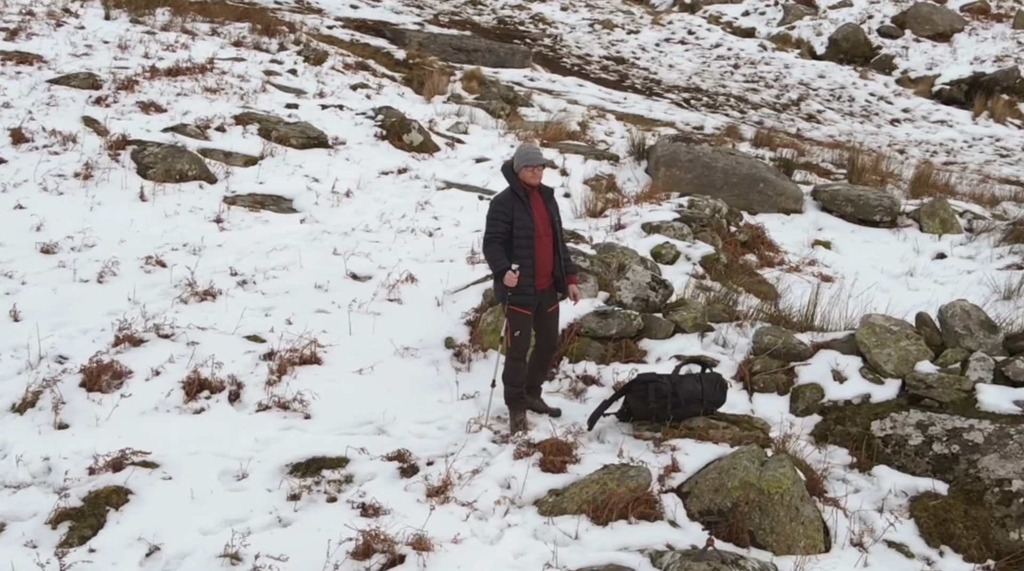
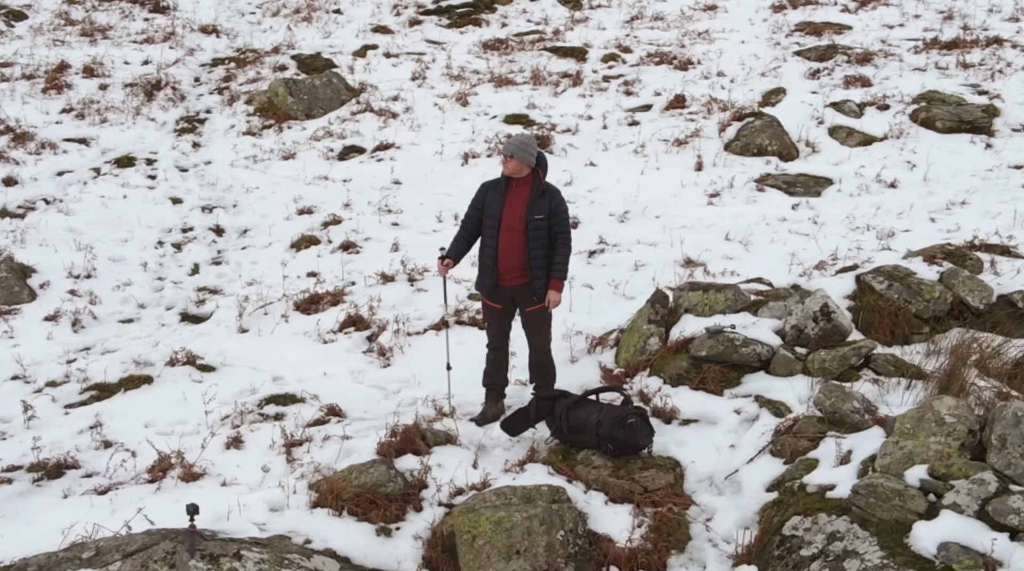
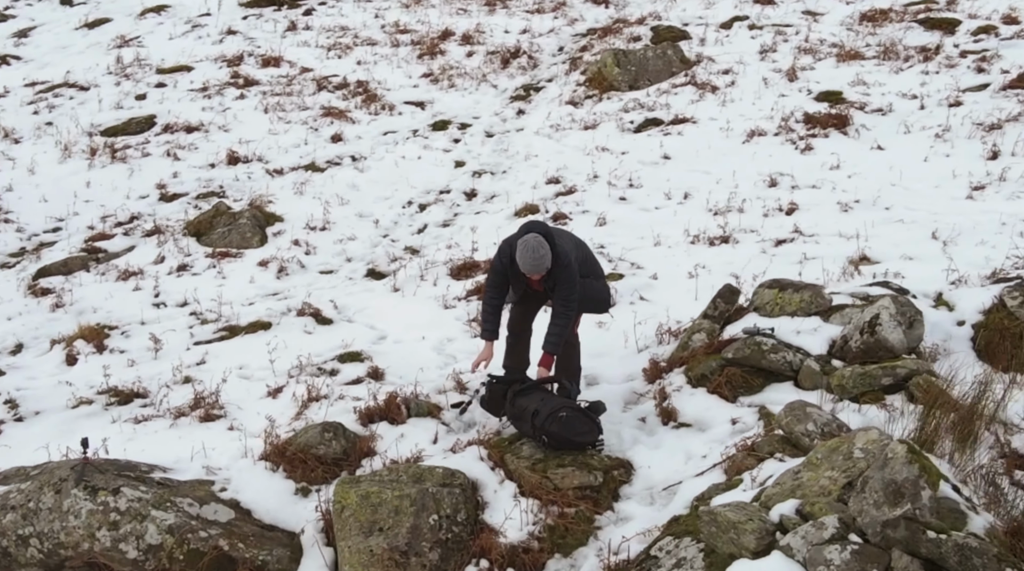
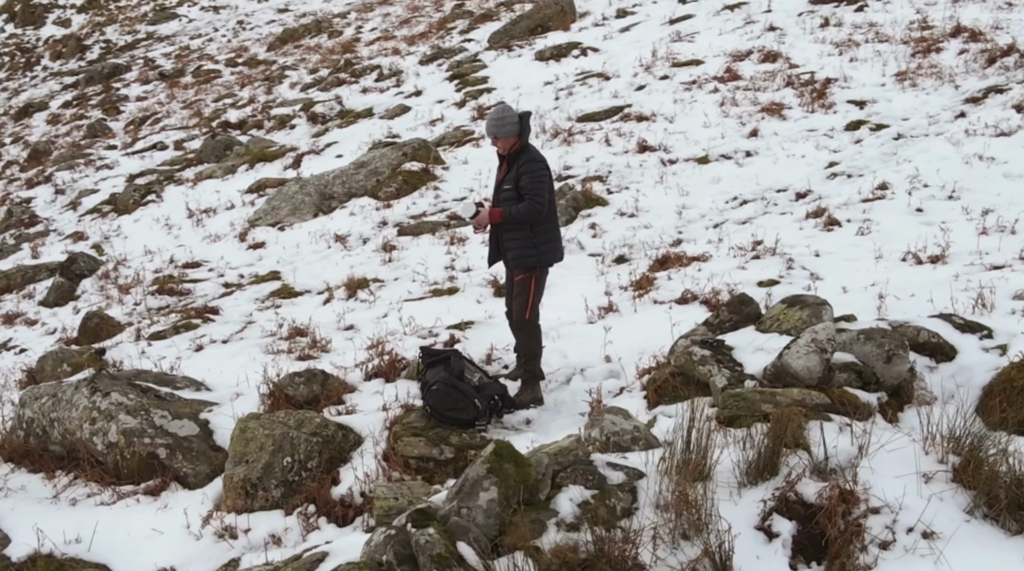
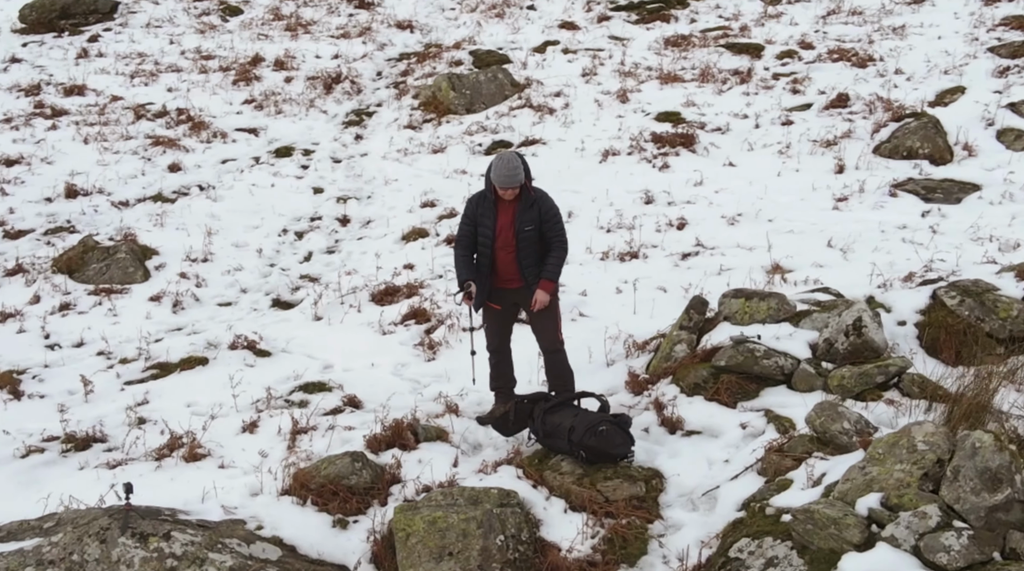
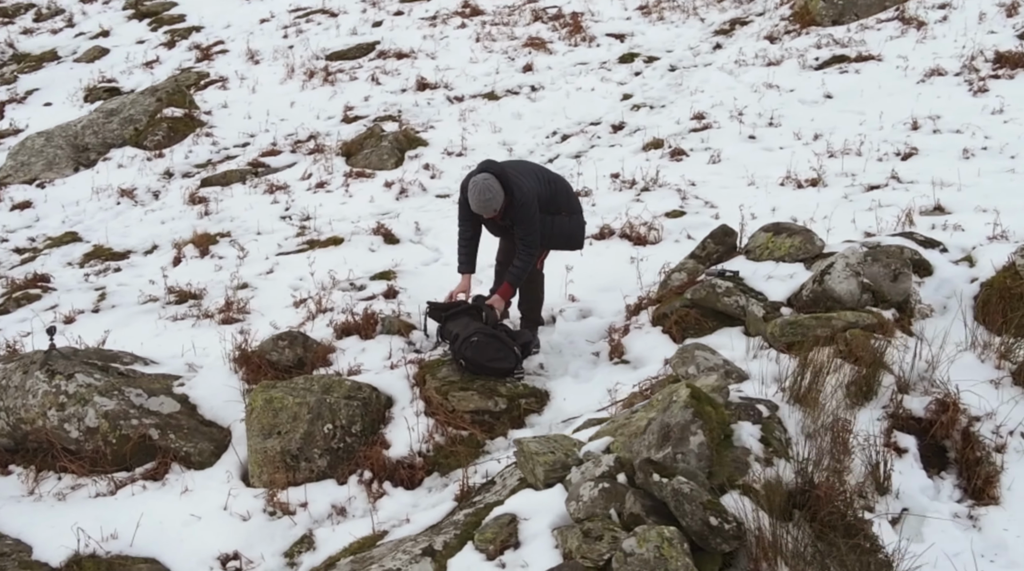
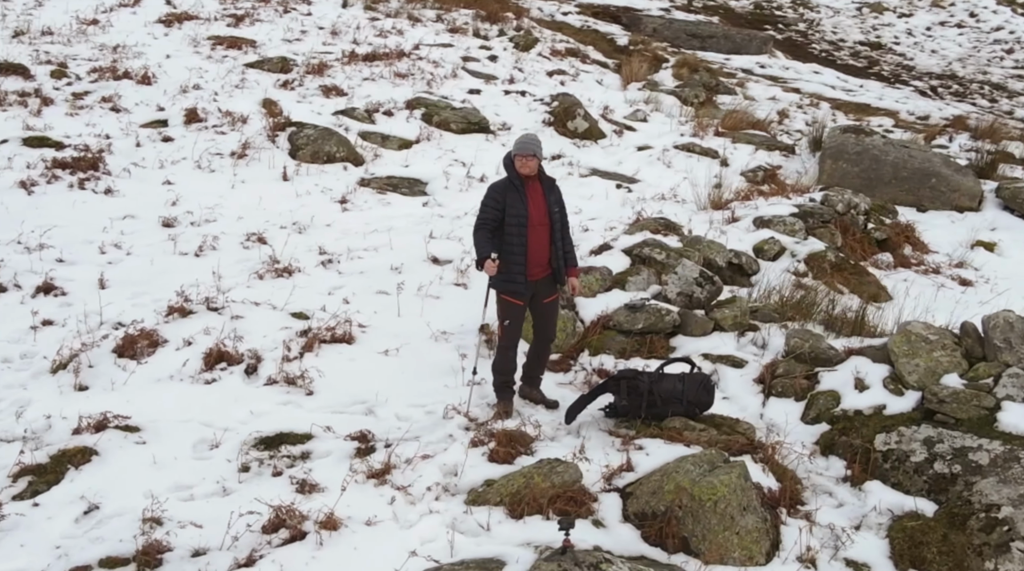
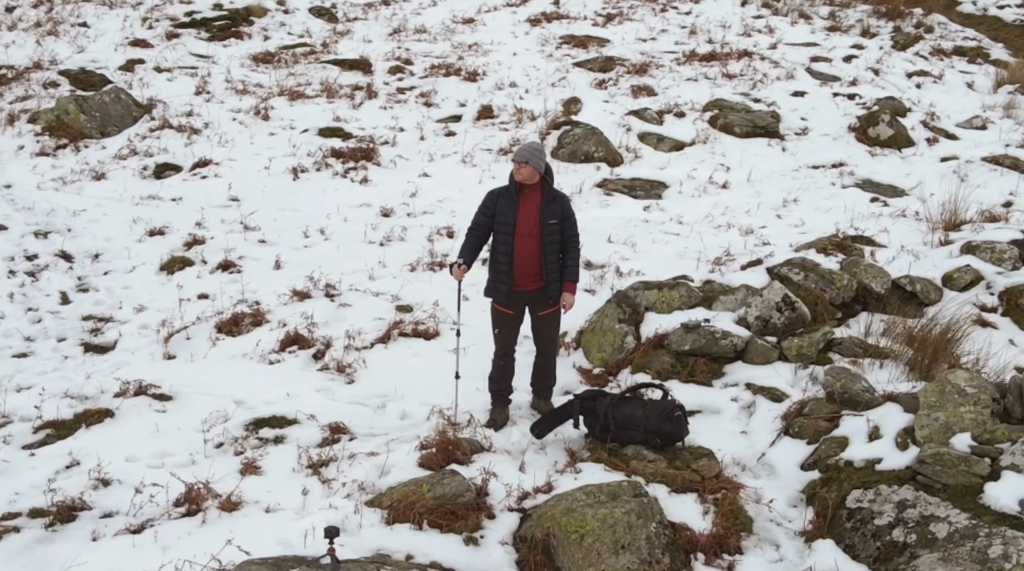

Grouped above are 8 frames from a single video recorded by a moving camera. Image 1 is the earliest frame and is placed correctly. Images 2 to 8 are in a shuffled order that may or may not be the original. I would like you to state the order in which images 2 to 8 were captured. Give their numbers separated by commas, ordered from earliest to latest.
7, 8, 2, 5, 3, 6, 4
